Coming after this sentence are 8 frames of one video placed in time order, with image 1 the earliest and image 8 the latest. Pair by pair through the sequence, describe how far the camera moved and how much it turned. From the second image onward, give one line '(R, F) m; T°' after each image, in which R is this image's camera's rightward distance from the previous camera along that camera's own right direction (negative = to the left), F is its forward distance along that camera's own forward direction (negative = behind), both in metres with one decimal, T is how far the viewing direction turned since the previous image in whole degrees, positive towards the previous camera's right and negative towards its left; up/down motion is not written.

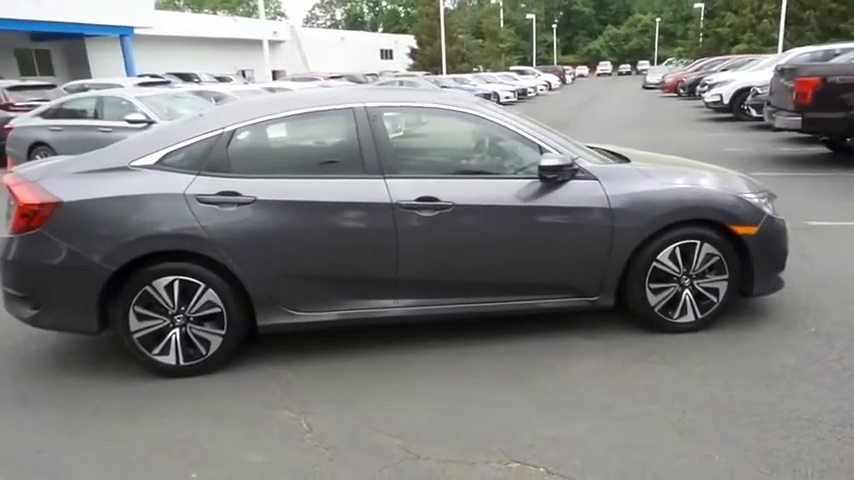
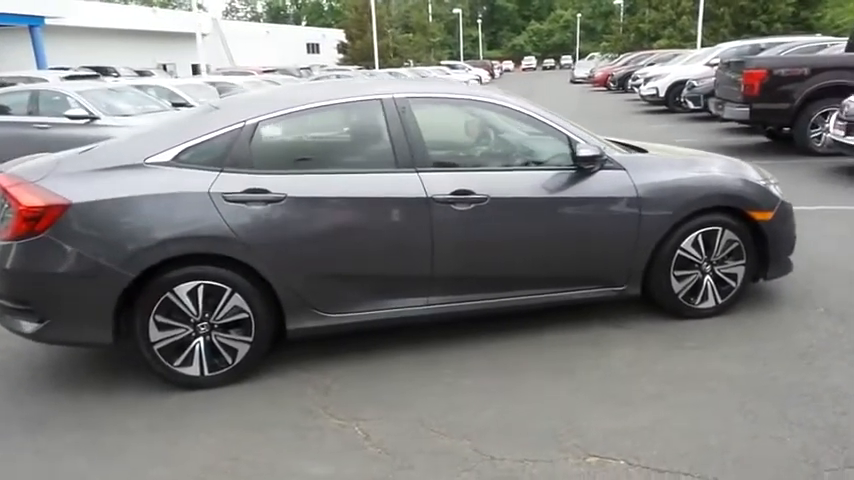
(-0.7, +0.1) m; +7°
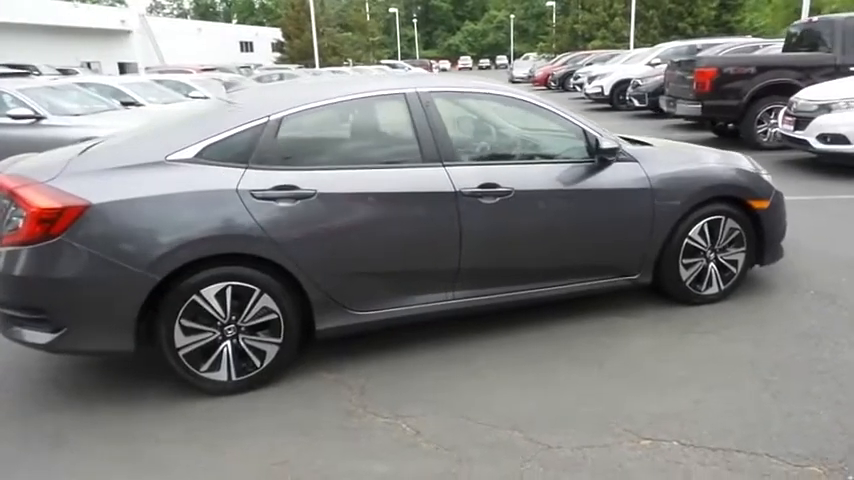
(-0.5, 0.0) m; +6°
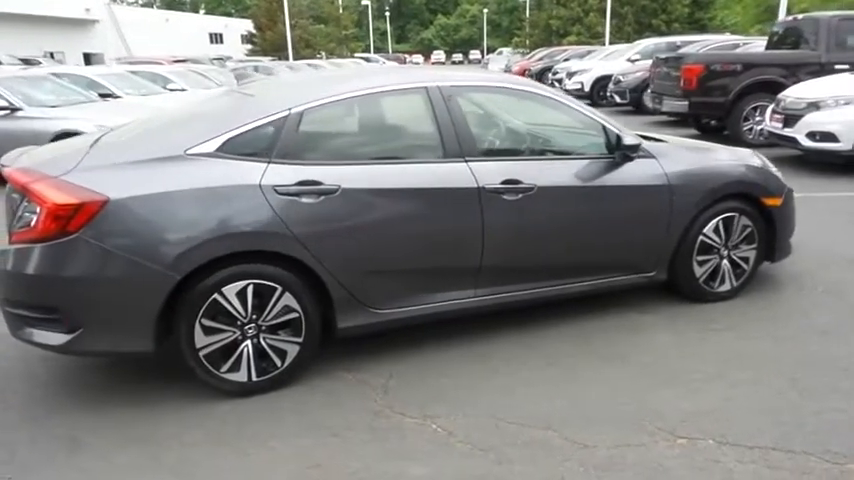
(-0.3, +0.1) m; +3°
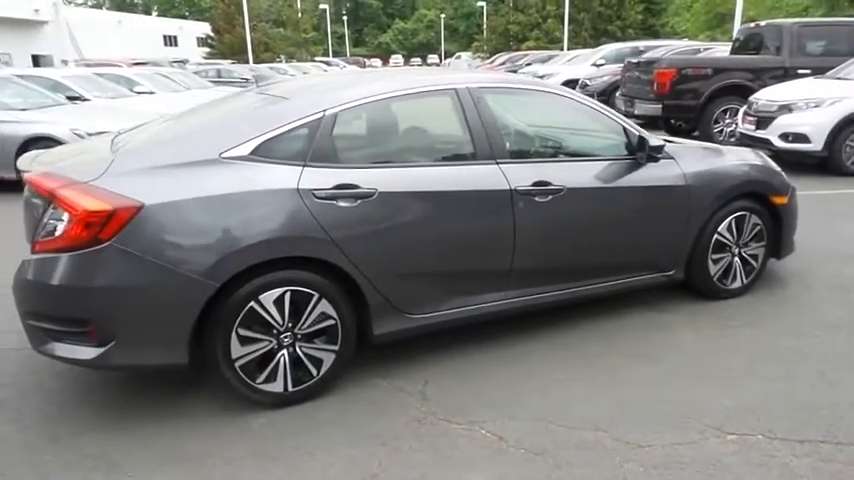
(-0.4, +0.1) m; +4°
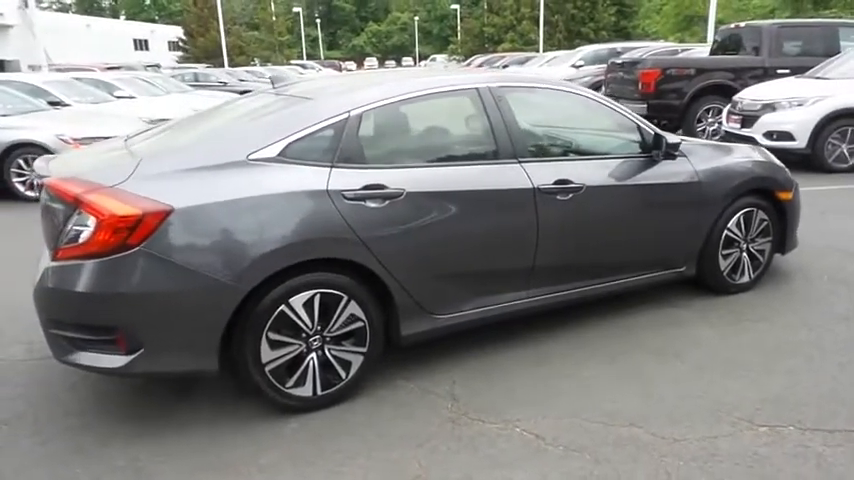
(-0.3, 0.0) m; +2°
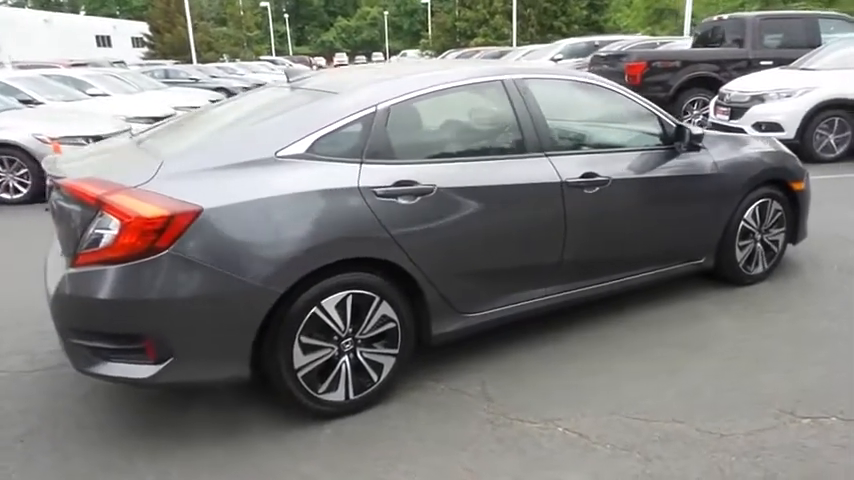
(-0.3, +0.1) m; +3°
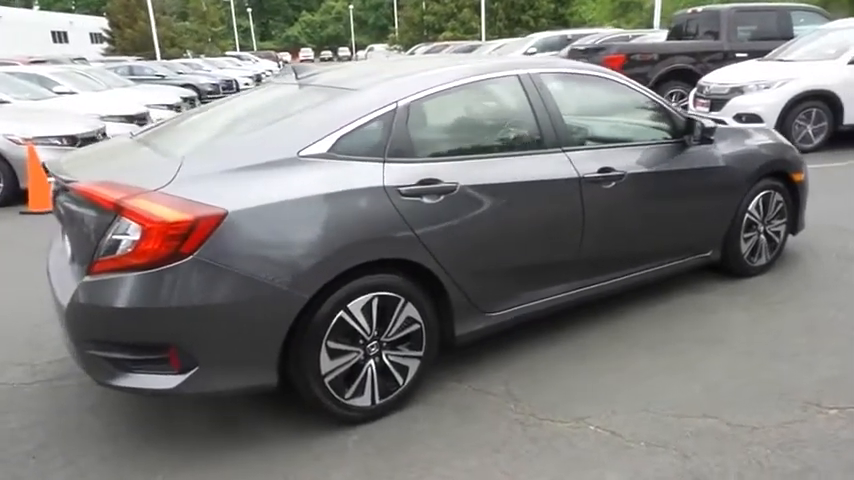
(-0.3, +0.1) m; +3°
